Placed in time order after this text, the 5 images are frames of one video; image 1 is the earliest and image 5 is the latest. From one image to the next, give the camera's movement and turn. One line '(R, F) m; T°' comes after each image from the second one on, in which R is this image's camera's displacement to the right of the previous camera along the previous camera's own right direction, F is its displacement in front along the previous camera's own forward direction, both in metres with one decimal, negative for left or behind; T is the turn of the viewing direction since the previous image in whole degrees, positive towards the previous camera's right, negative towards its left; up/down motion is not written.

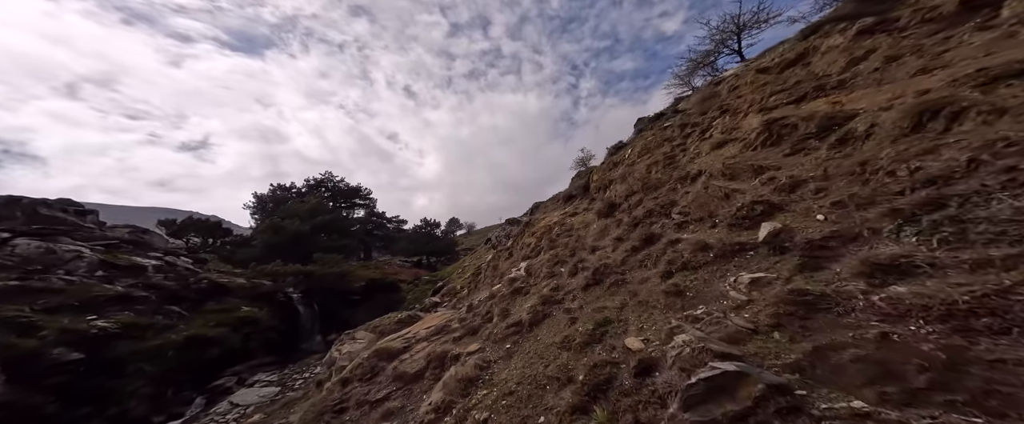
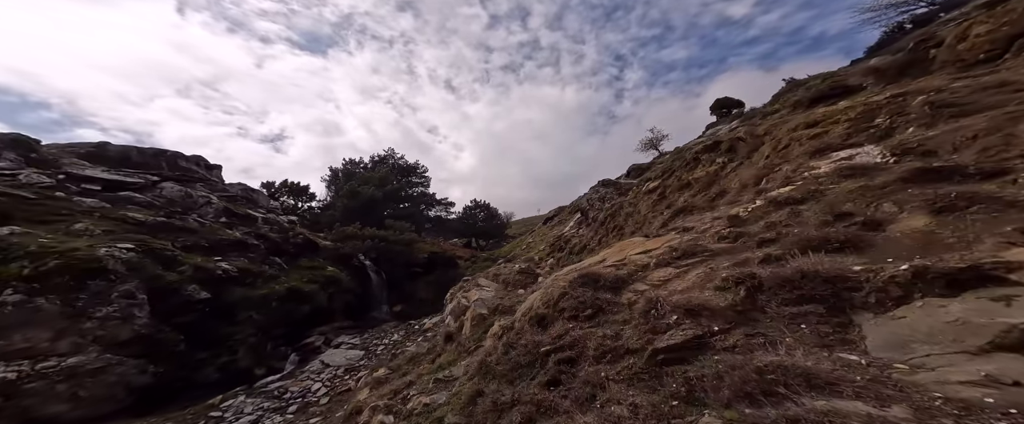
(-1.6, +0.8) m; -8°
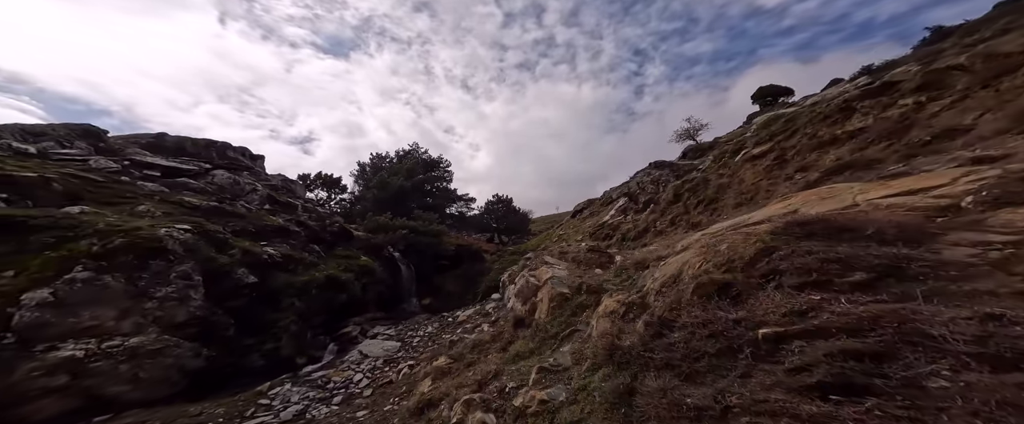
(-1.1, +0.9) m; -4°
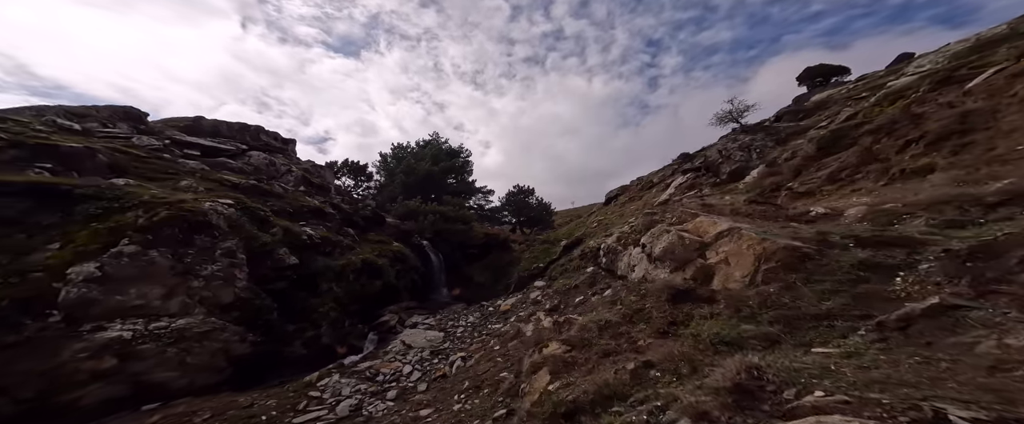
(-2.3, +2.0) m; -3°
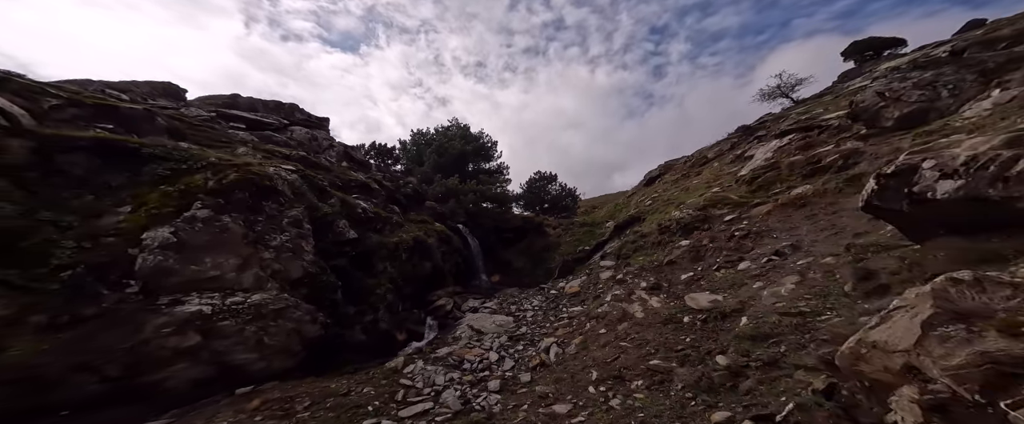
(-4.9, +3.0) m; -2°
